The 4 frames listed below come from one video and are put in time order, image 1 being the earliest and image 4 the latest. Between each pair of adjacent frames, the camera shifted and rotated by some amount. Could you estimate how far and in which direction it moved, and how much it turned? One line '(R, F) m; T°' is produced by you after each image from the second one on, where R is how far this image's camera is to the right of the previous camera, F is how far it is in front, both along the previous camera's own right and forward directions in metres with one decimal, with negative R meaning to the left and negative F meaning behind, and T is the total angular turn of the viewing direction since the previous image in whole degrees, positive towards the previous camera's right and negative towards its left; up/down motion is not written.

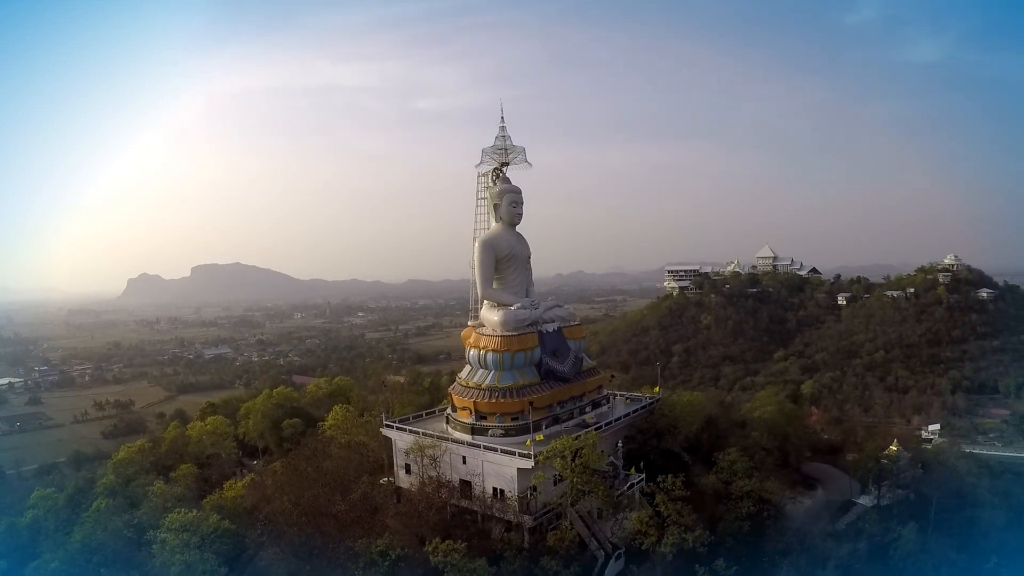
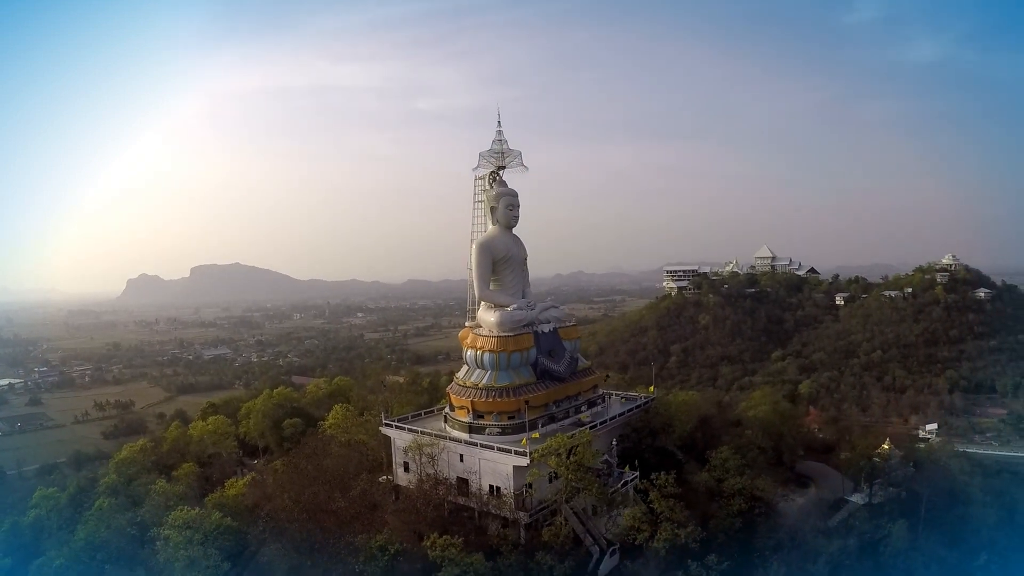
(+0.1, -0.8) m; 0°
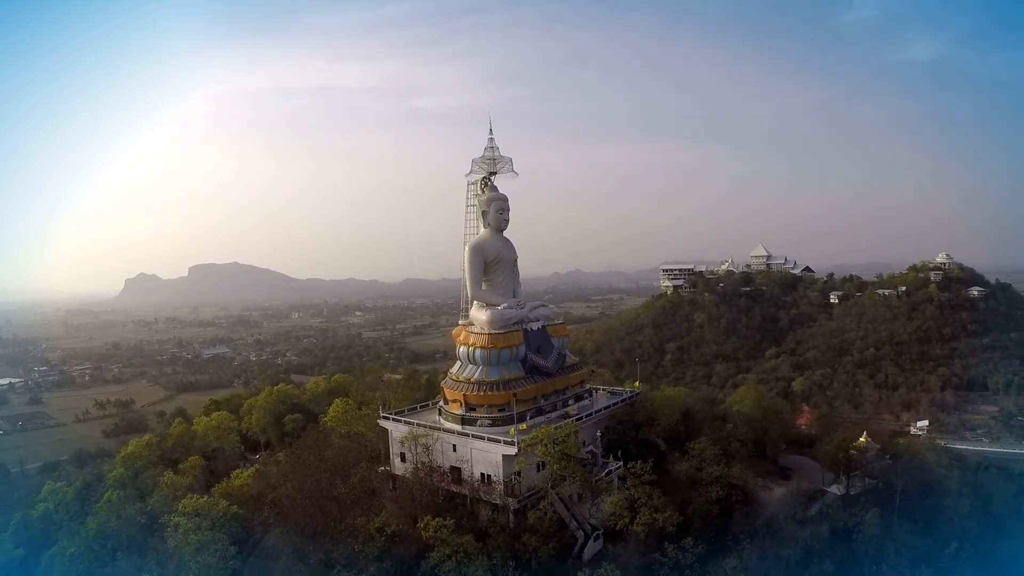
(+0.4, -2.3) m; 0°
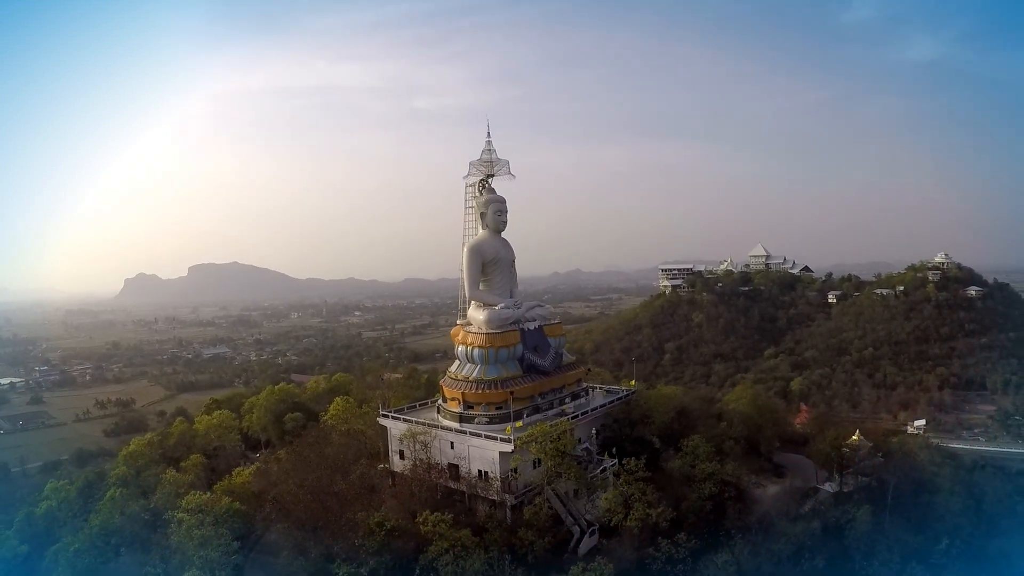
(+0.1, -0.8) m; 0°
